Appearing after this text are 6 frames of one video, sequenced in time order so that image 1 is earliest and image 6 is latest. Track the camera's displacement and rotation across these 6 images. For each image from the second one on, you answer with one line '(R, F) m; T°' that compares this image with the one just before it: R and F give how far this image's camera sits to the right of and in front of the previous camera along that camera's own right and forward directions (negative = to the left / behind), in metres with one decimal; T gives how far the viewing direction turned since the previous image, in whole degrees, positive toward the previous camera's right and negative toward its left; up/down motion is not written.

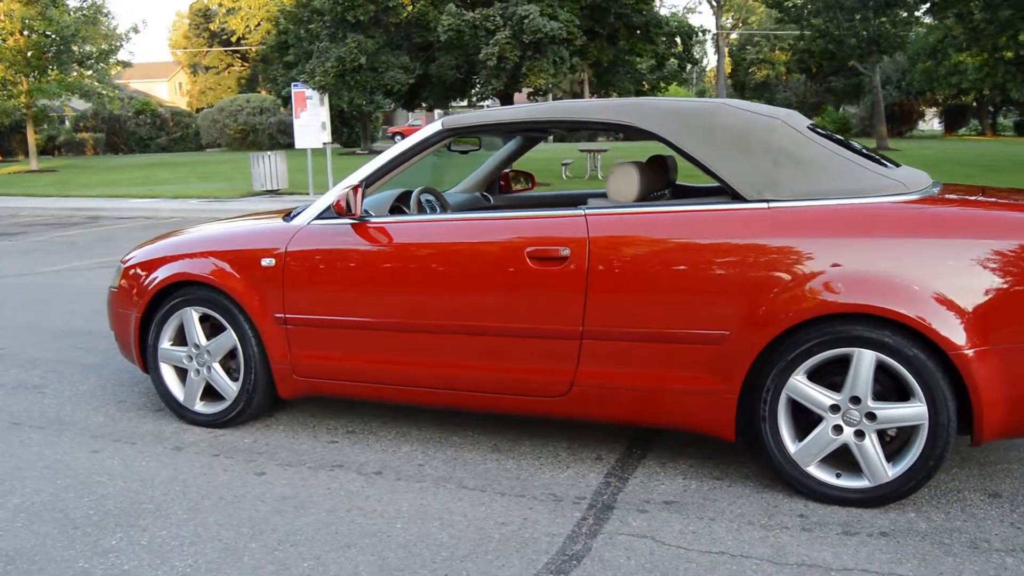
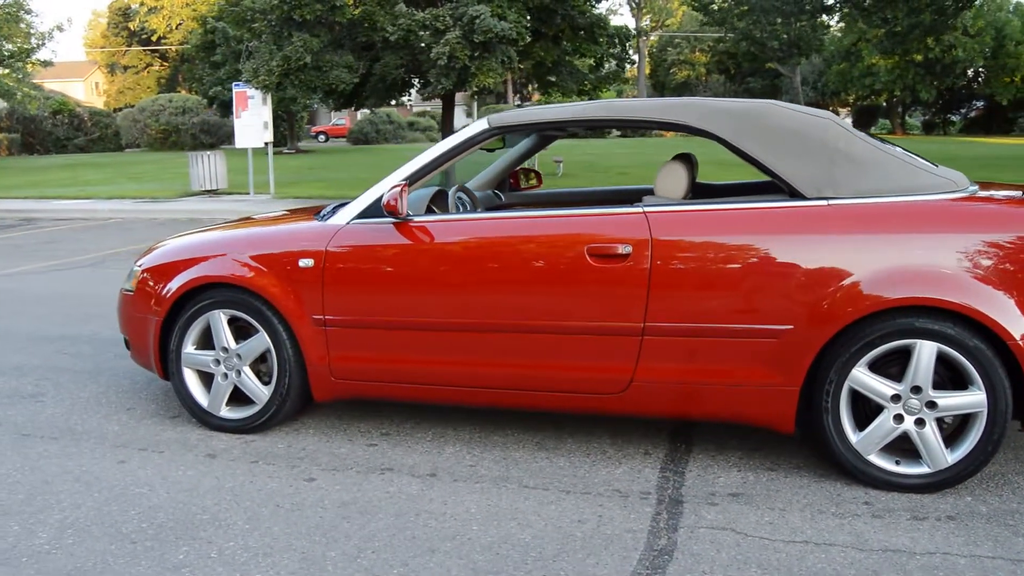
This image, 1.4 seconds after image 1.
(-0.6, +0.1) m; +5°
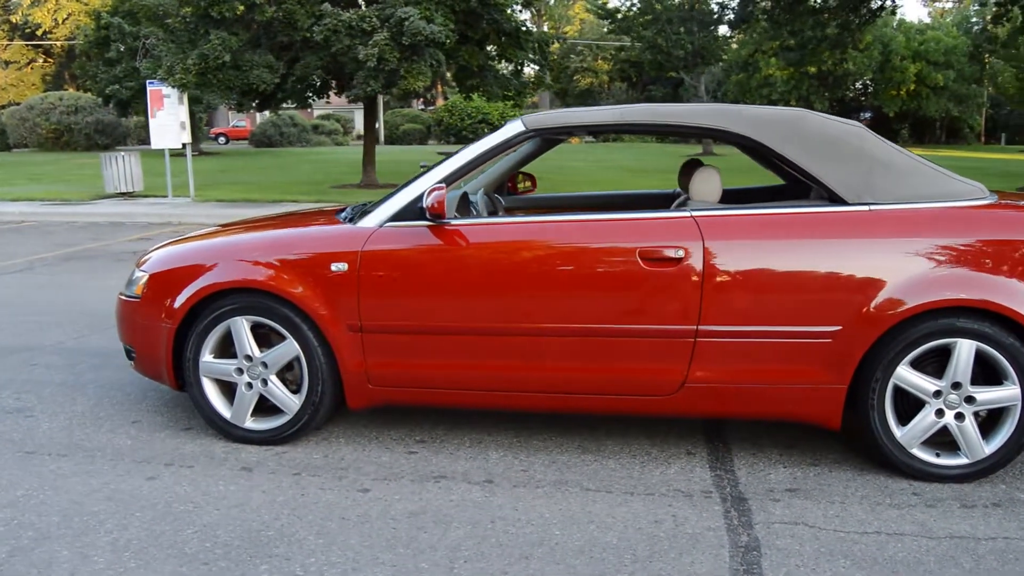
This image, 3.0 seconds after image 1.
(-0.7, +0.1) m; +7°
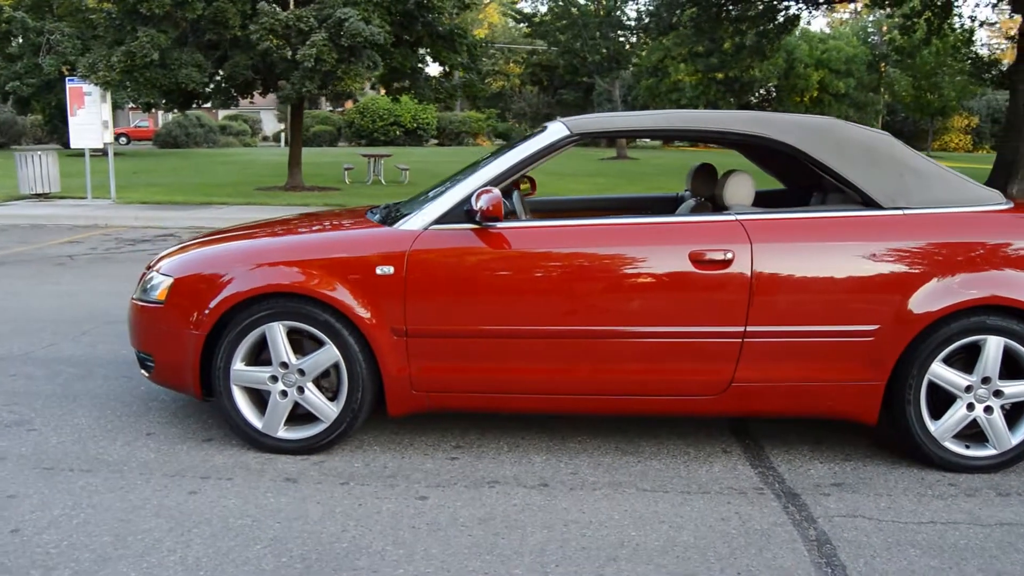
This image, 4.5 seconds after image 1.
(-0.6, 0.0) m; +6°
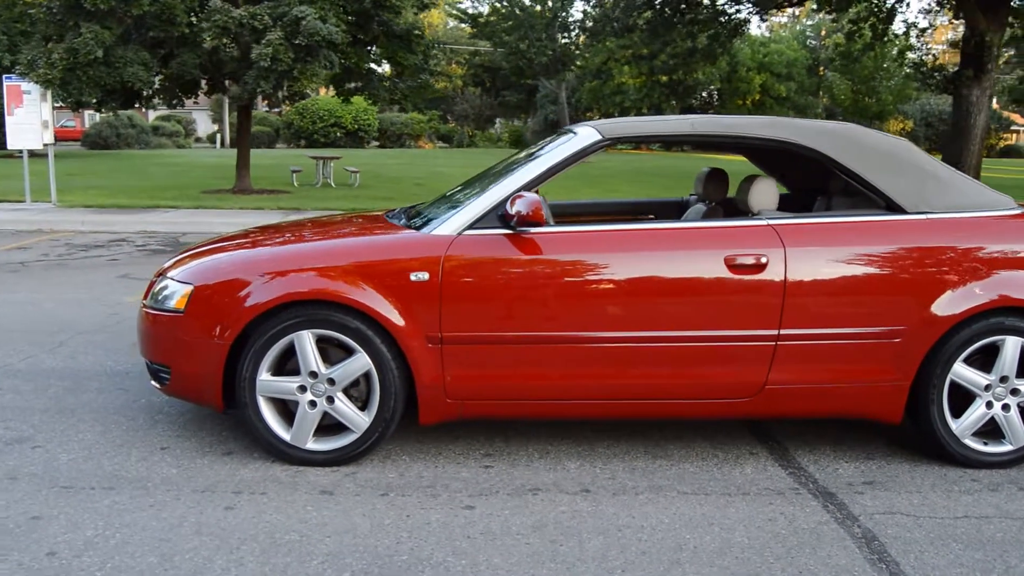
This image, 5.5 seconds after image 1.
(-0.4, 0.0) m; +4°
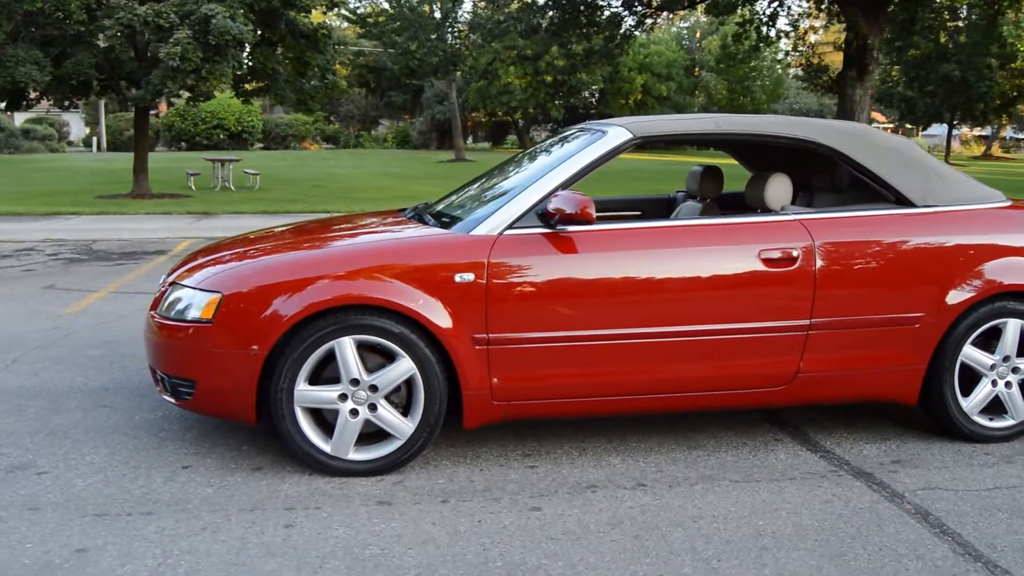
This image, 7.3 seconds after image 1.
(-0.7, +0.1) m; +8°
